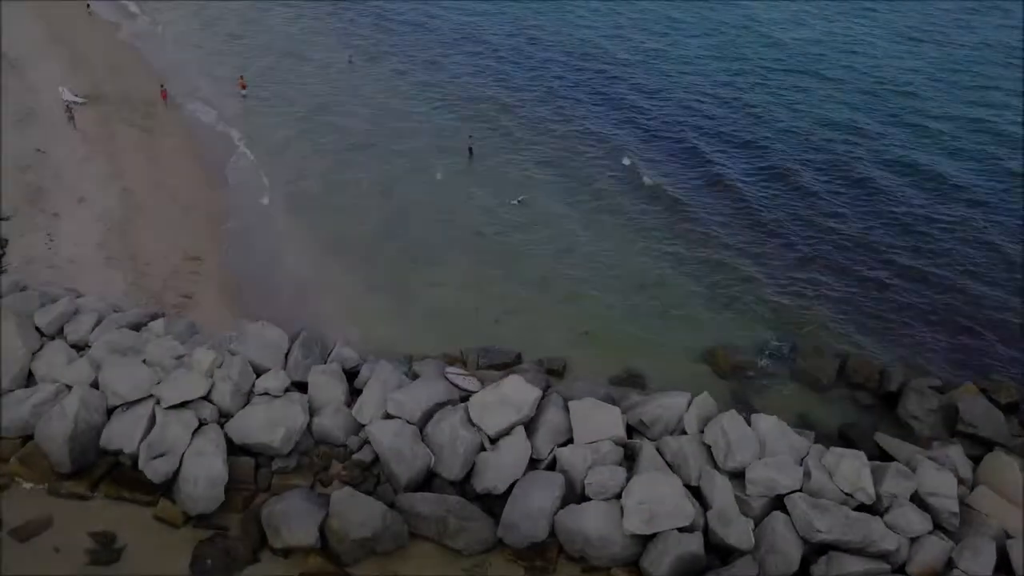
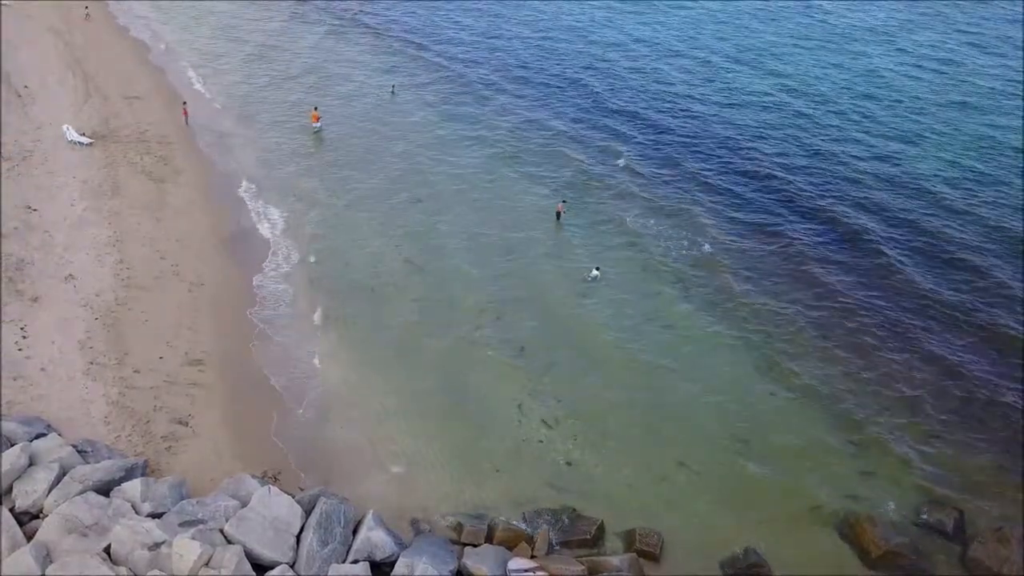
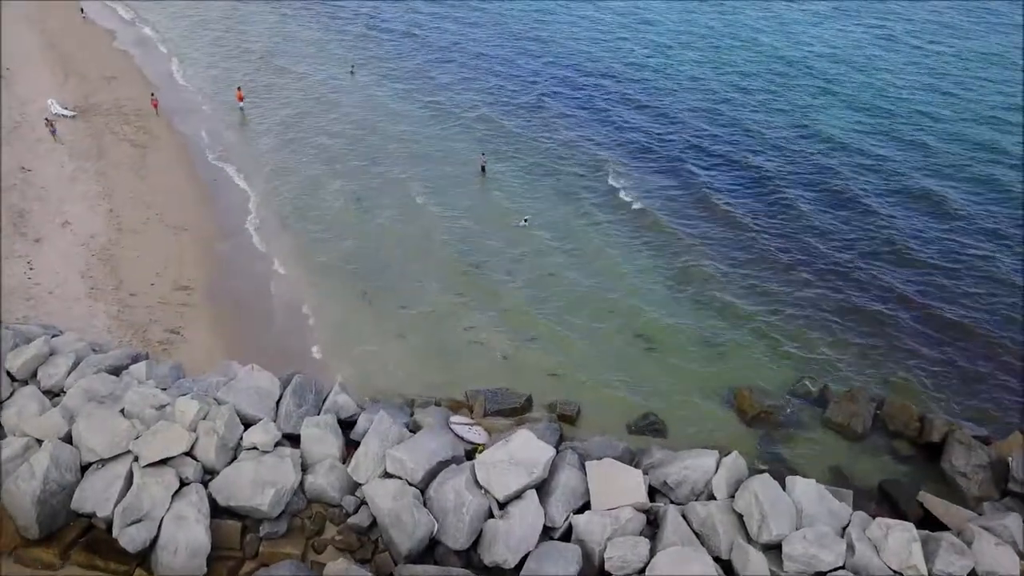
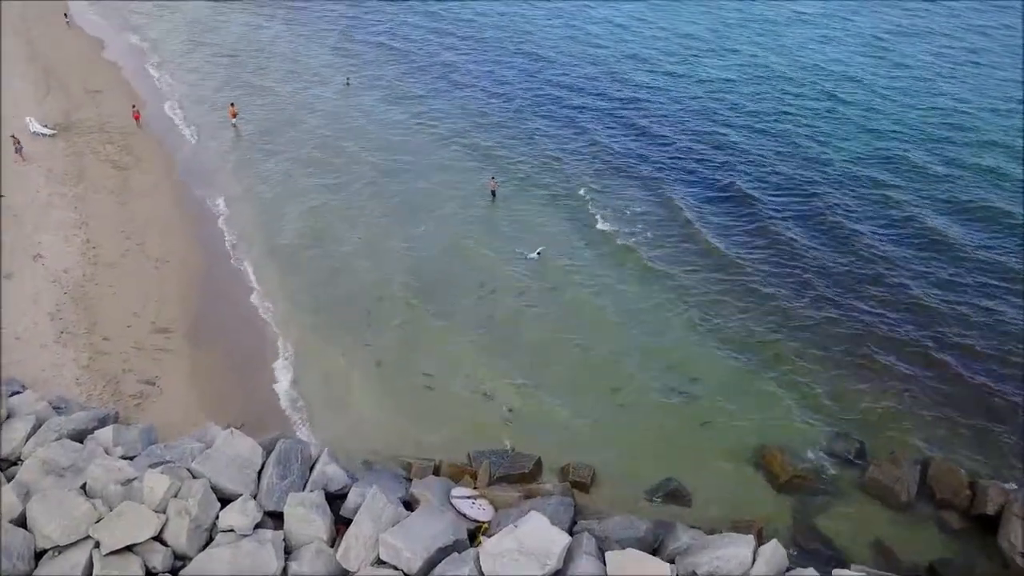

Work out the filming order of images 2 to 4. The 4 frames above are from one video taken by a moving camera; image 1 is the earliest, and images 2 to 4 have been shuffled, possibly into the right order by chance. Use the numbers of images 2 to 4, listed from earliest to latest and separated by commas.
3, 4, 2
